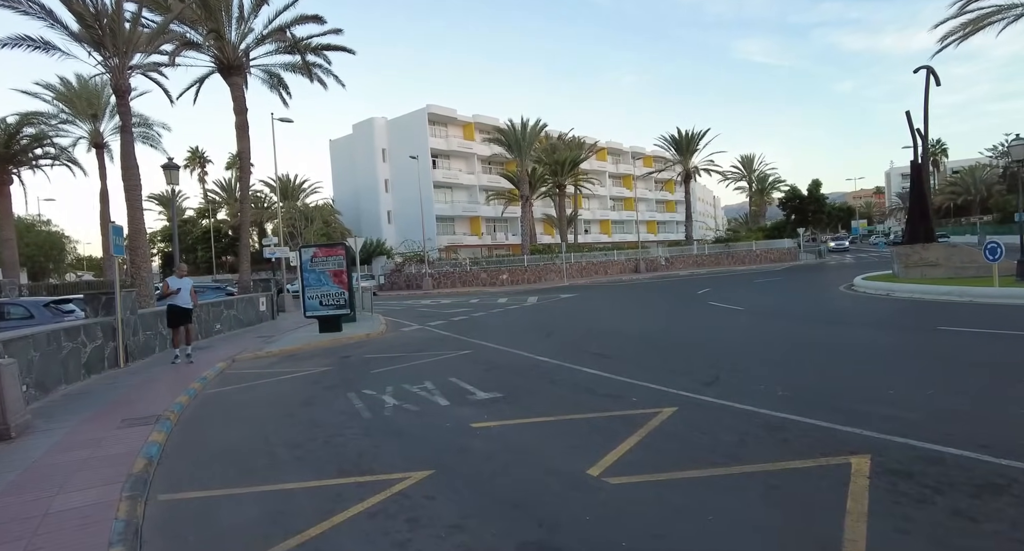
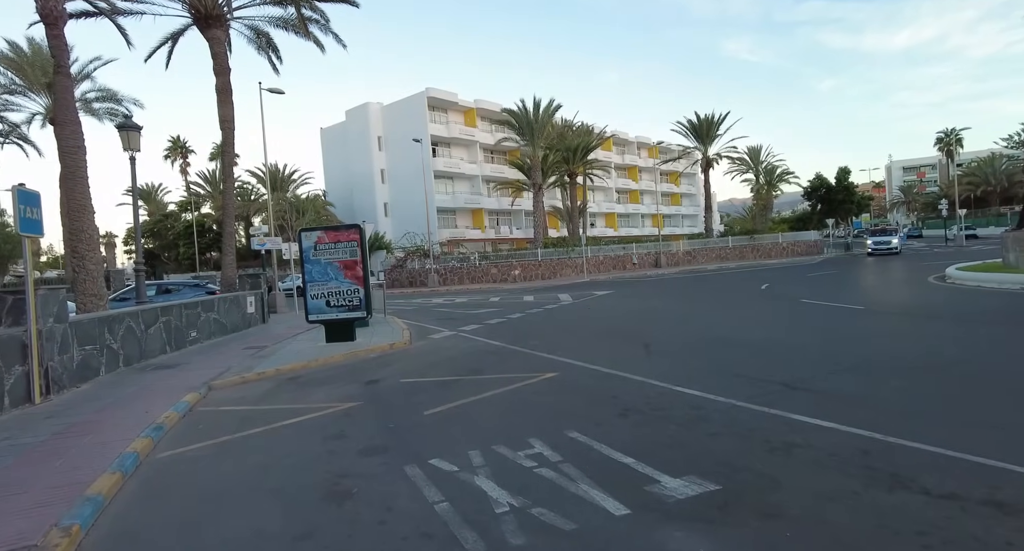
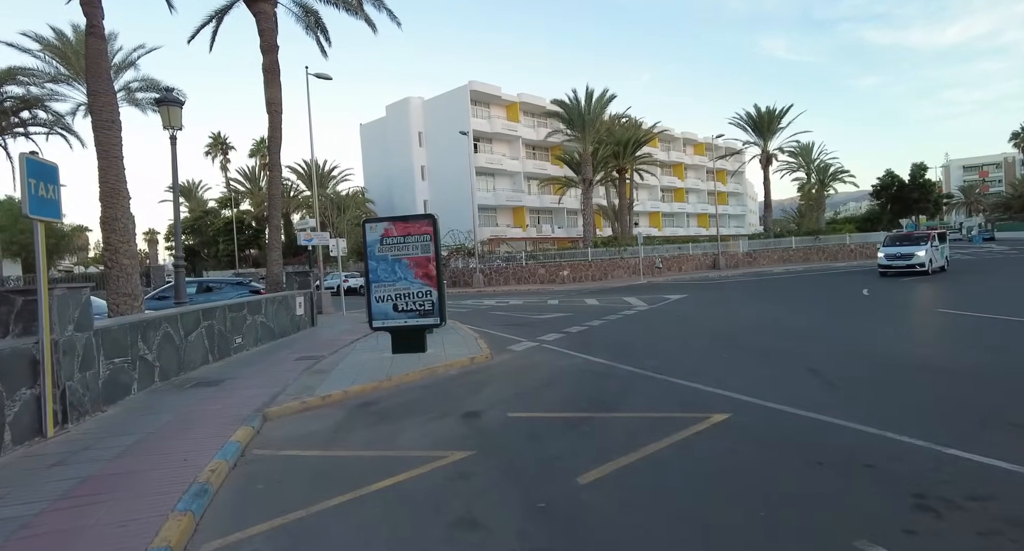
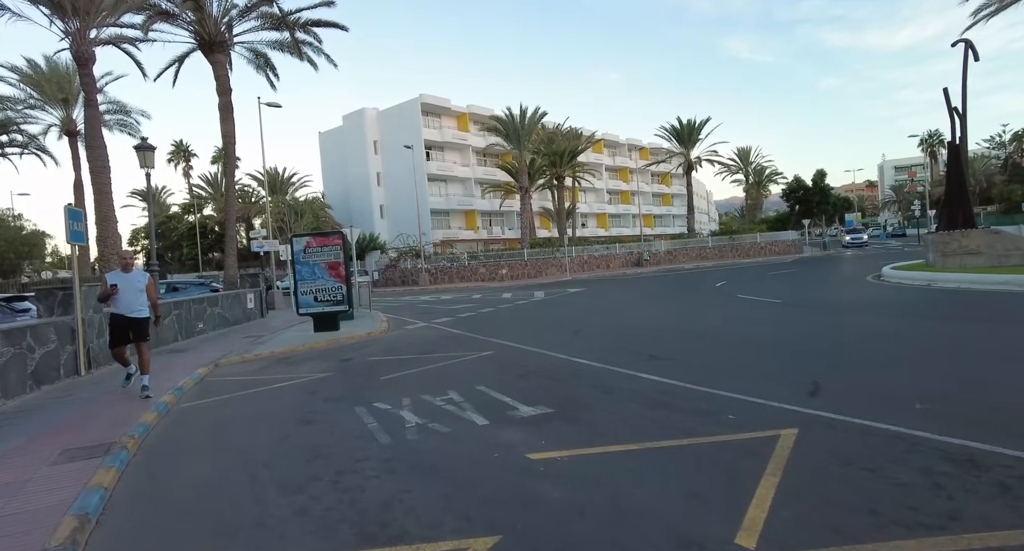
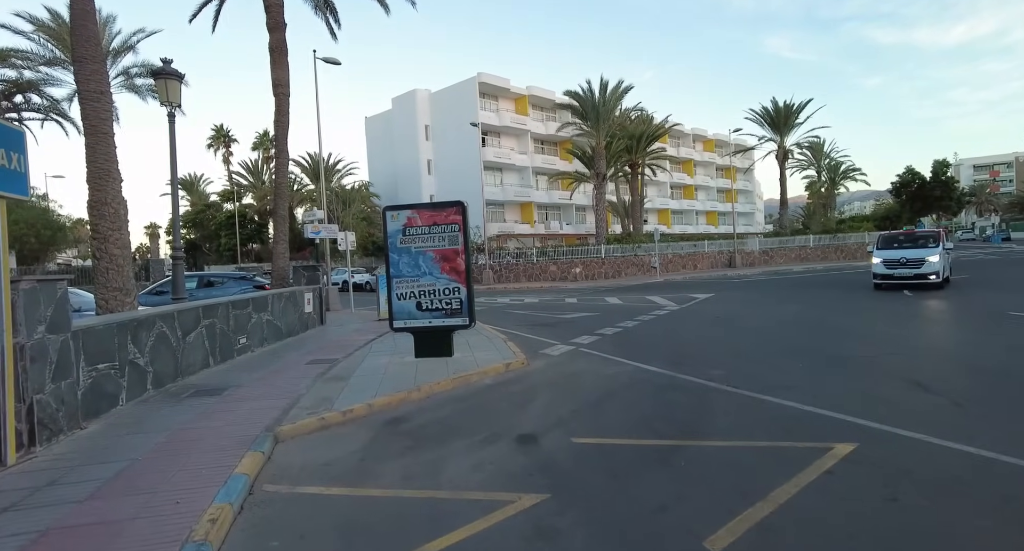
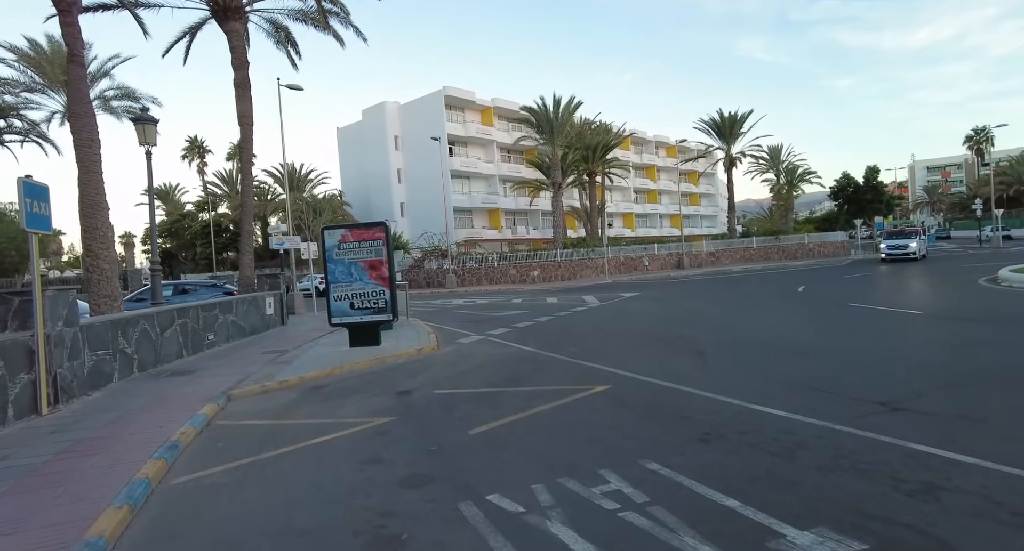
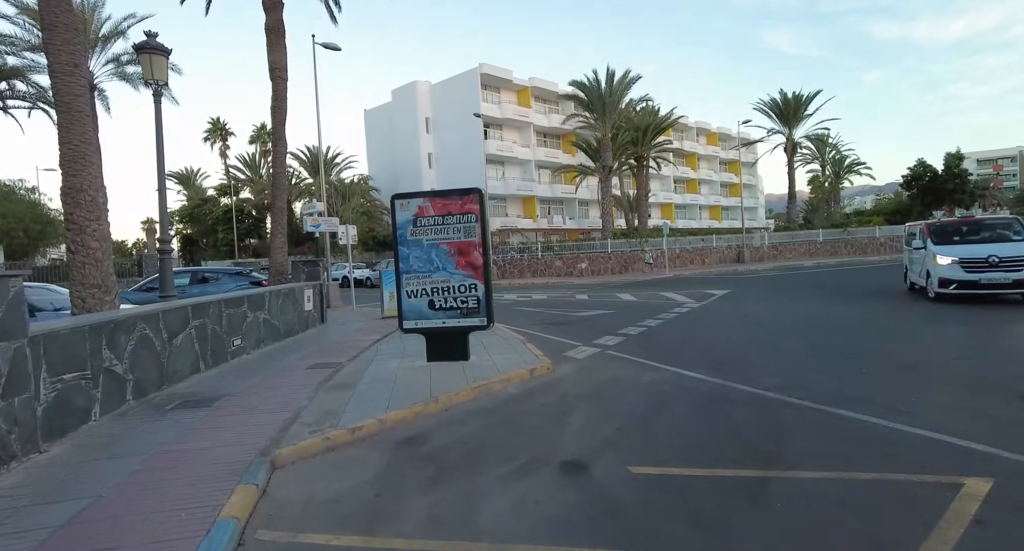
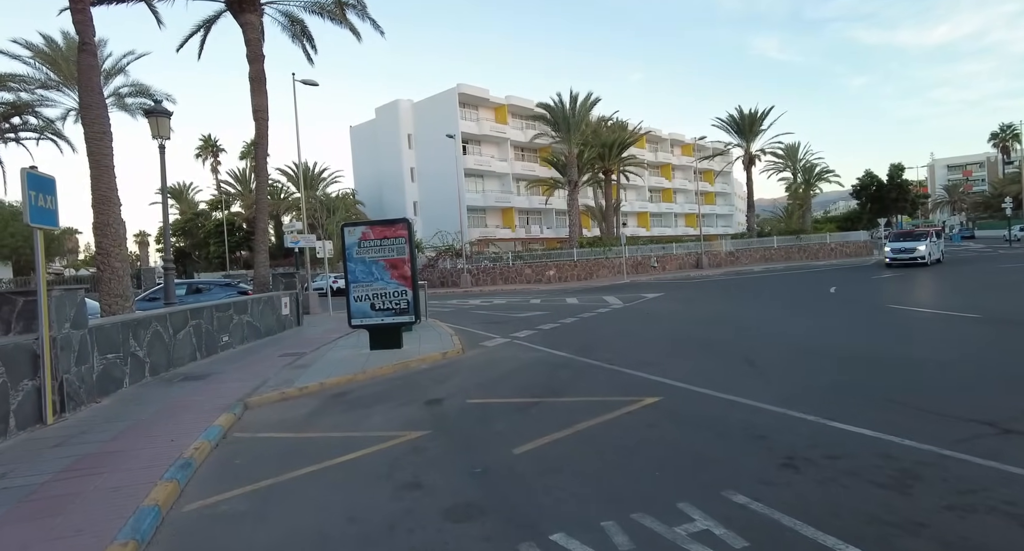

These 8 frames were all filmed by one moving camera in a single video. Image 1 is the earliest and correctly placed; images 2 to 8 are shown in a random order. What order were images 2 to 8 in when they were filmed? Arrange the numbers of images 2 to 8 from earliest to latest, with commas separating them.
4, 2, 6, 8, 3, 5, 7
